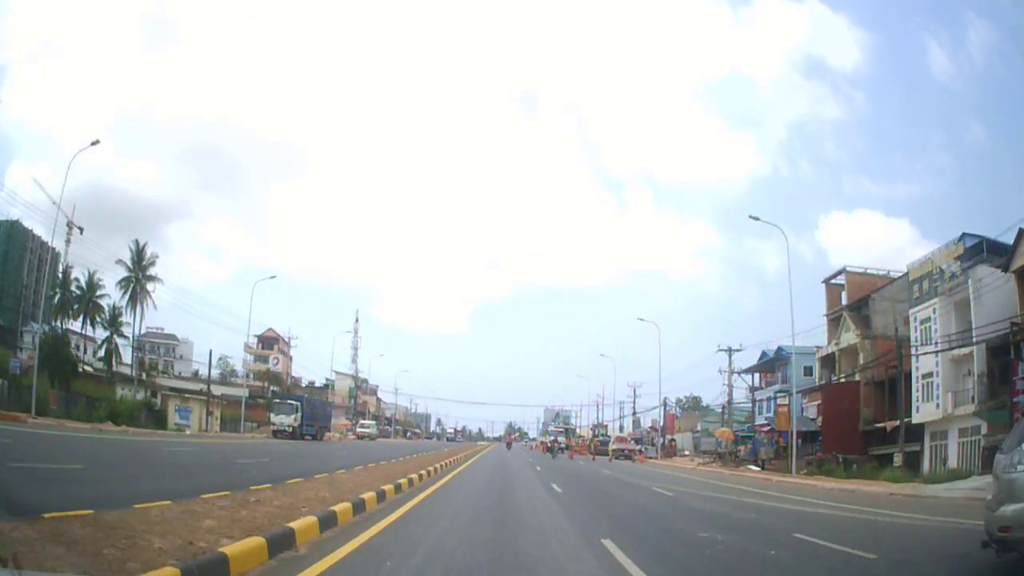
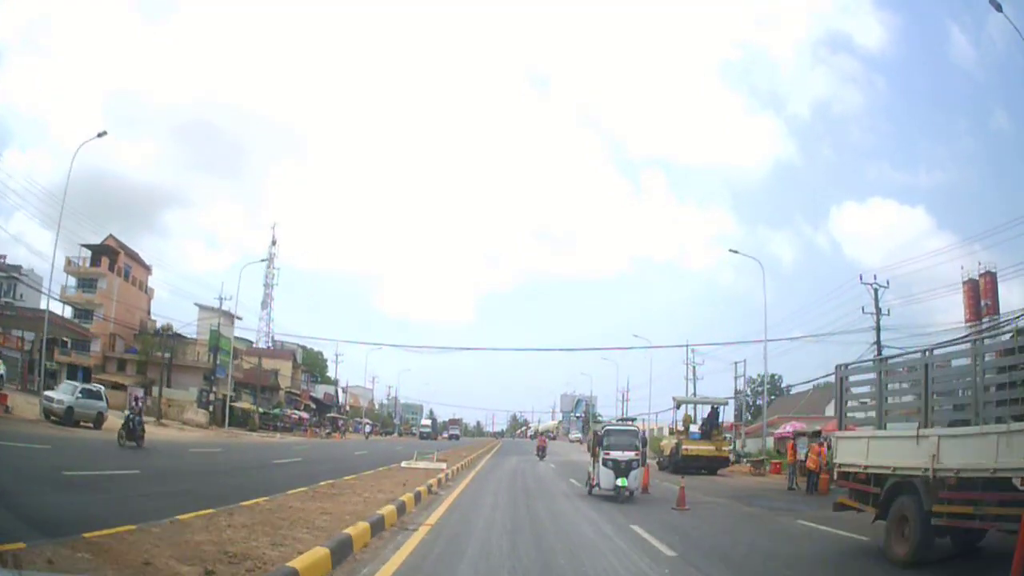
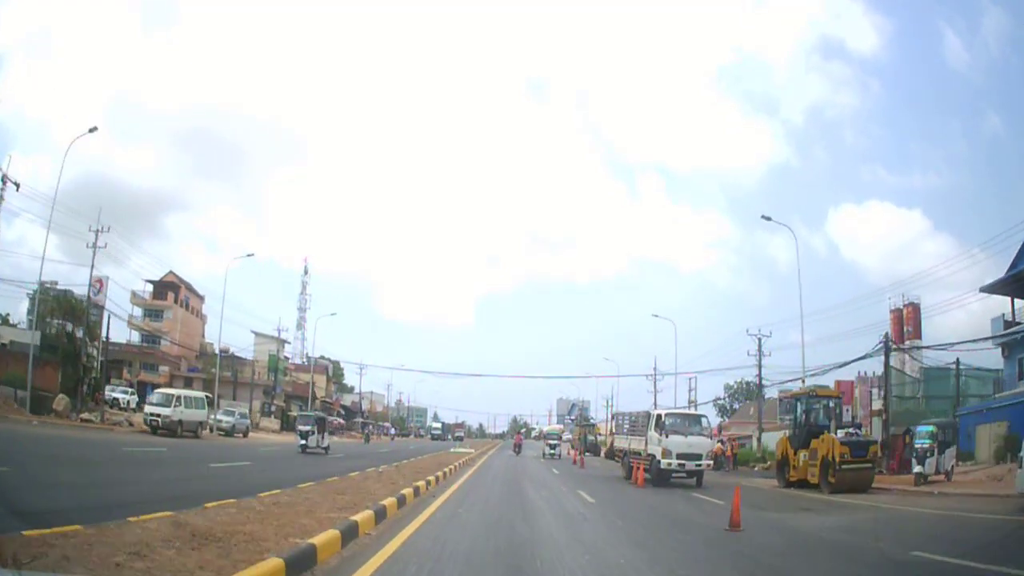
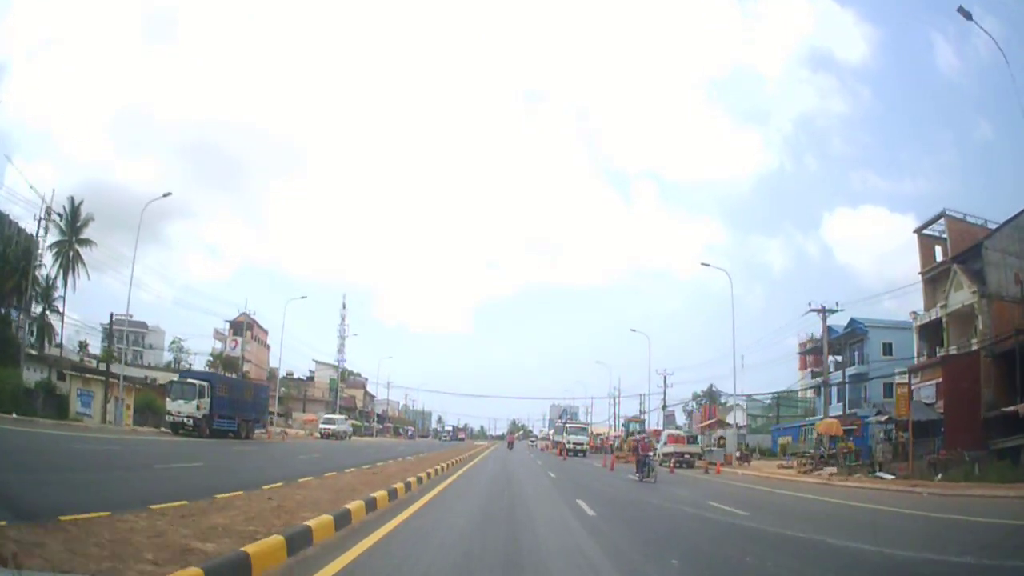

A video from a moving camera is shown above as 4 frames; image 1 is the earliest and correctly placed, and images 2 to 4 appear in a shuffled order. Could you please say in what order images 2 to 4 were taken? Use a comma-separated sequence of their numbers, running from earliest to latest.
4, 3, 2
